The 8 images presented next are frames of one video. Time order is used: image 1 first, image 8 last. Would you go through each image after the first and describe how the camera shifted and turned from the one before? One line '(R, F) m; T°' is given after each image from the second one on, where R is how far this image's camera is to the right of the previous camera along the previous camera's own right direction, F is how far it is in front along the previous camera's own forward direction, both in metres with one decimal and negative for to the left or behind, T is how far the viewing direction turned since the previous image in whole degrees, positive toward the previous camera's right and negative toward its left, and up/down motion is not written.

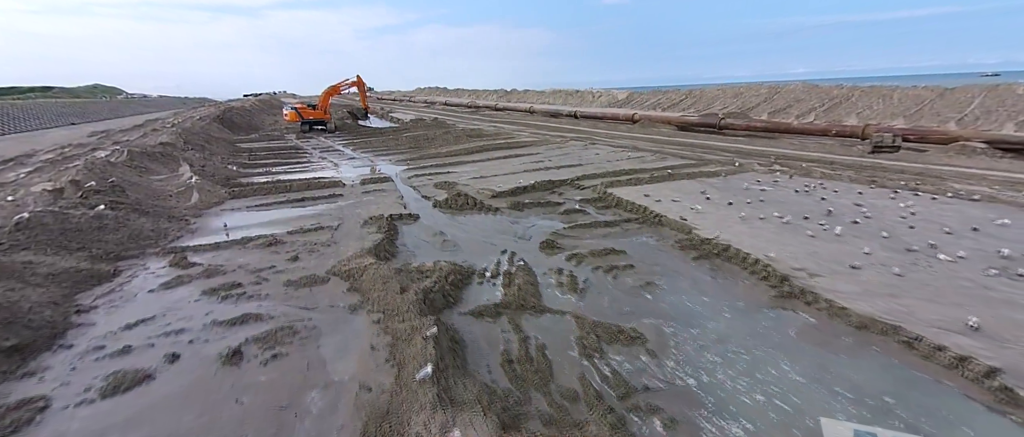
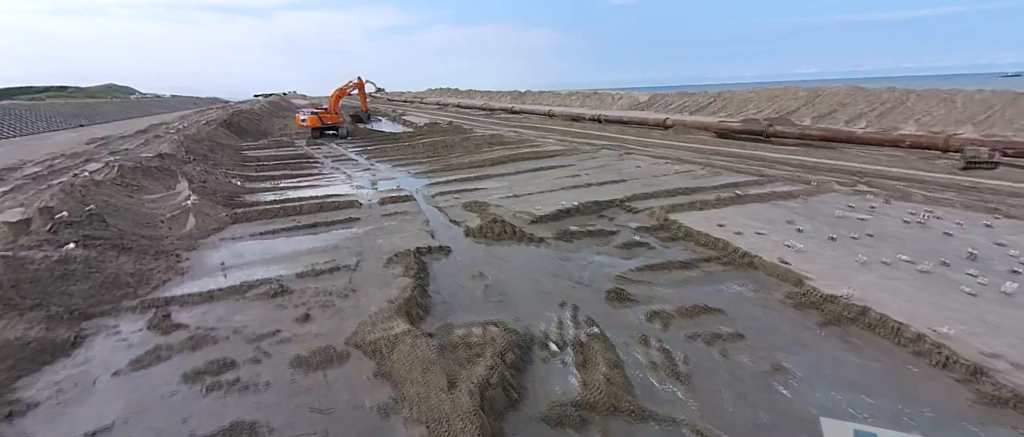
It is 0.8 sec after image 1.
(-0.4, +0.8) m; -1°
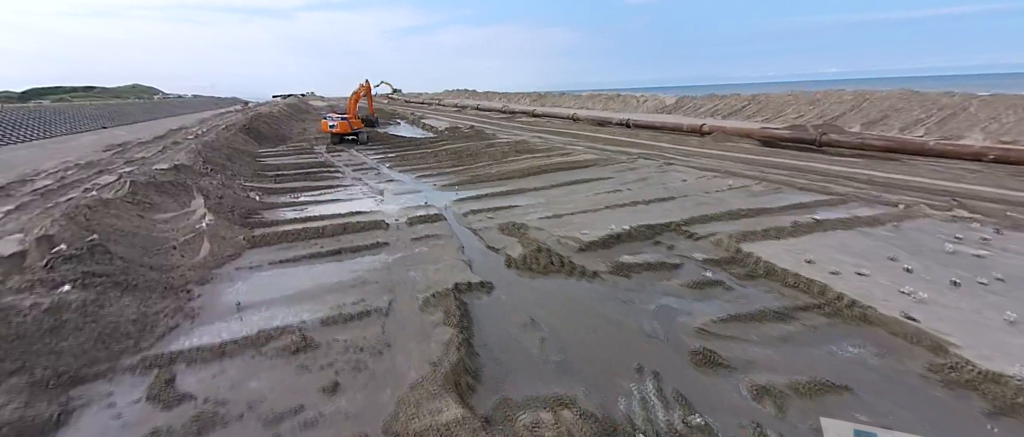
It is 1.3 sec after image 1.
(-0.3, +0.5) m; -2°
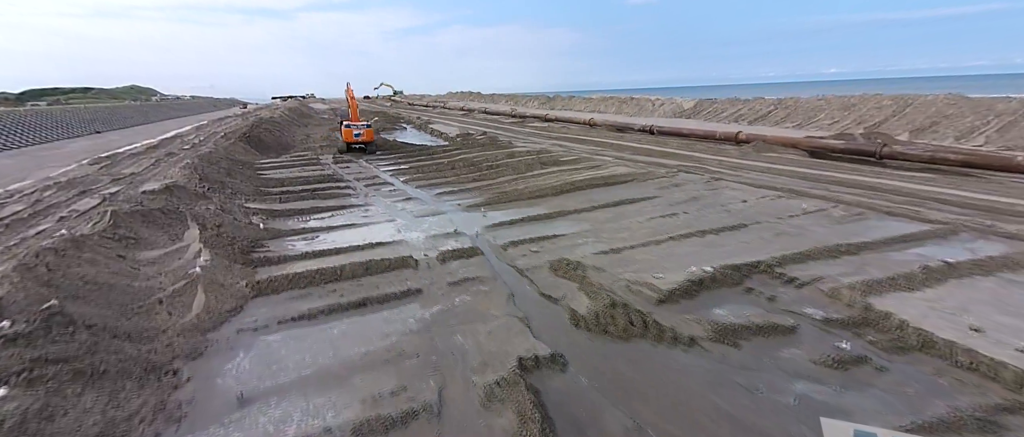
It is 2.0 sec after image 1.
(-0.5, +0.8) m; 0°
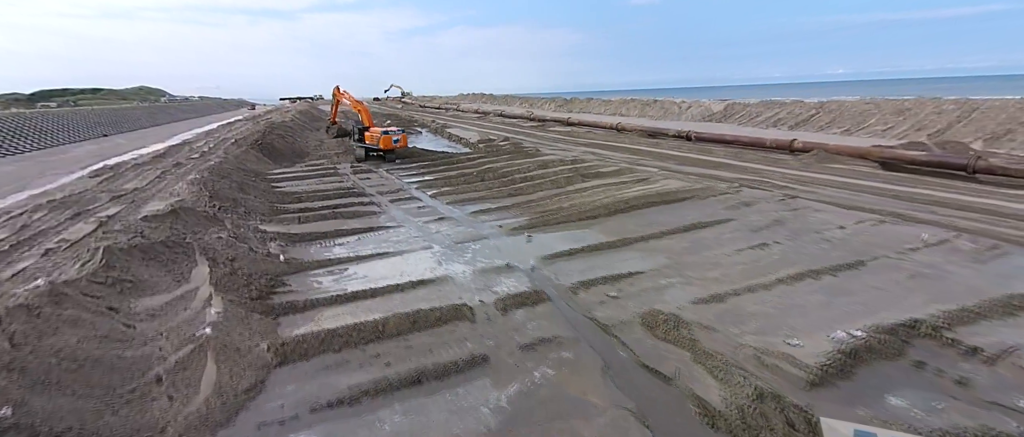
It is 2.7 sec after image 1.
(-0.6, +0.8) m; -1°
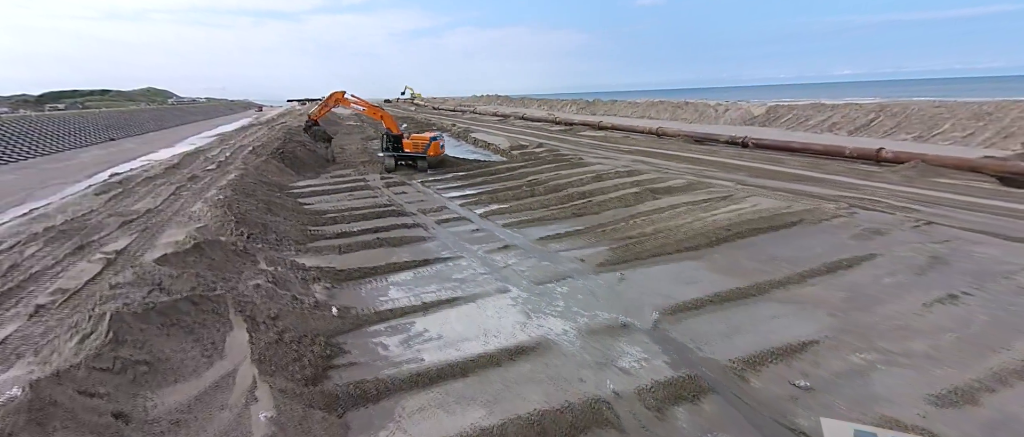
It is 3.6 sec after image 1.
(-1.0, +1.0) m; -1°
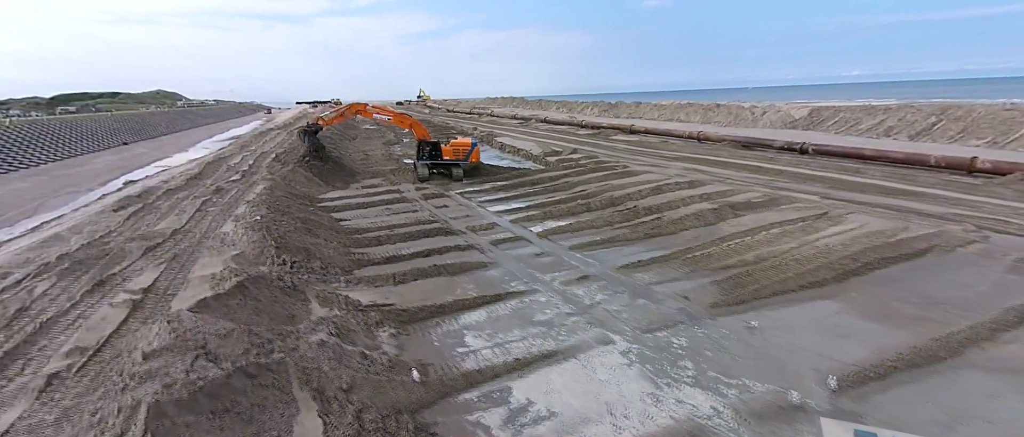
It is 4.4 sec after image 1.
(-0.9, +0.8) m; -1°
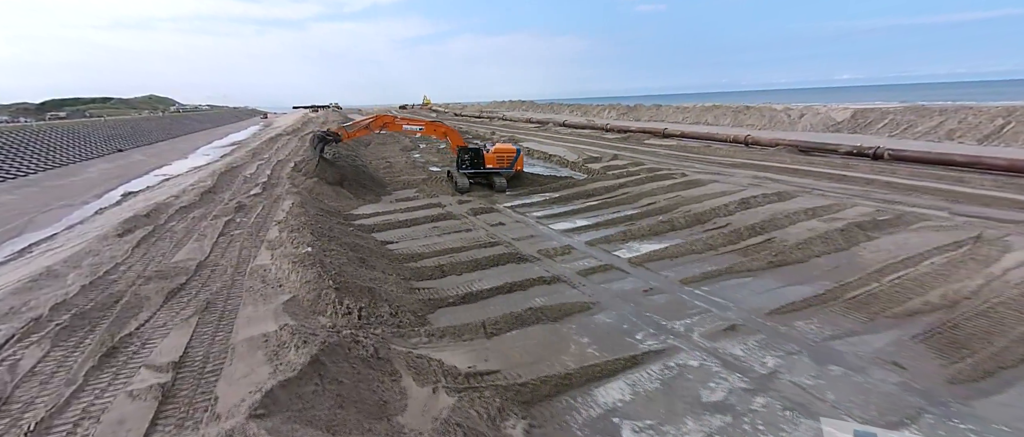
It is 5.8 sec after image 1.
(-1.2, +1.0) m; 0°
